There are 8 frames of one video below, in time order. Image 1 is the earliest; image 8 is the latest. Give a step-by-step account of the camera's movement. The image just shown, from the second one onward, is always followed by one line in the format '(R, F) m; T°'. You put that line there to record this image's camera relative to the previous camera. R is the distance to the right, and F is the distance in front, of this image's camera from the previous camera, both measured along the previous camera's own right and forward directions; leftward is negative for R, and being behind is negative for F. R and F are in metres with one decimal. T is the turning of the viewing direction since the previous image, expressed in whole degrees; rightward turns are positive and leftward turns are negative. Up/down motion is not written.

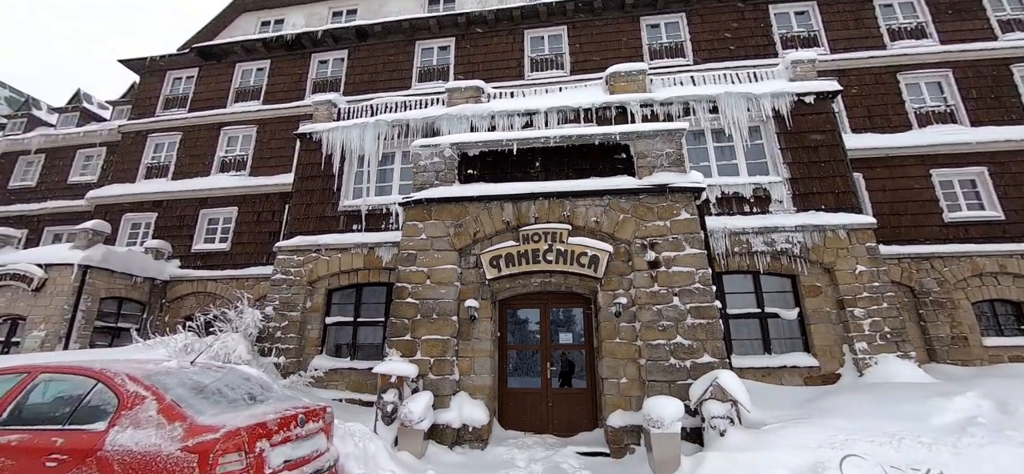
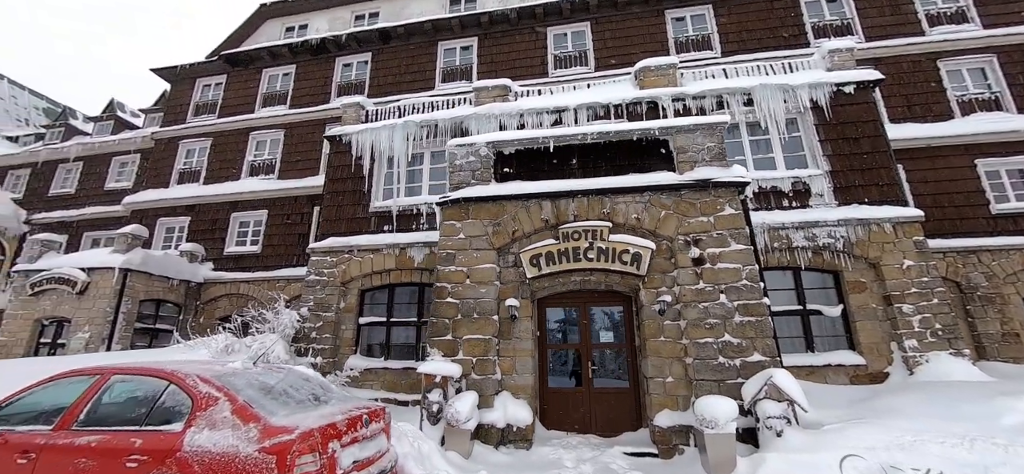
(-0.4, 0.0) m; -2°
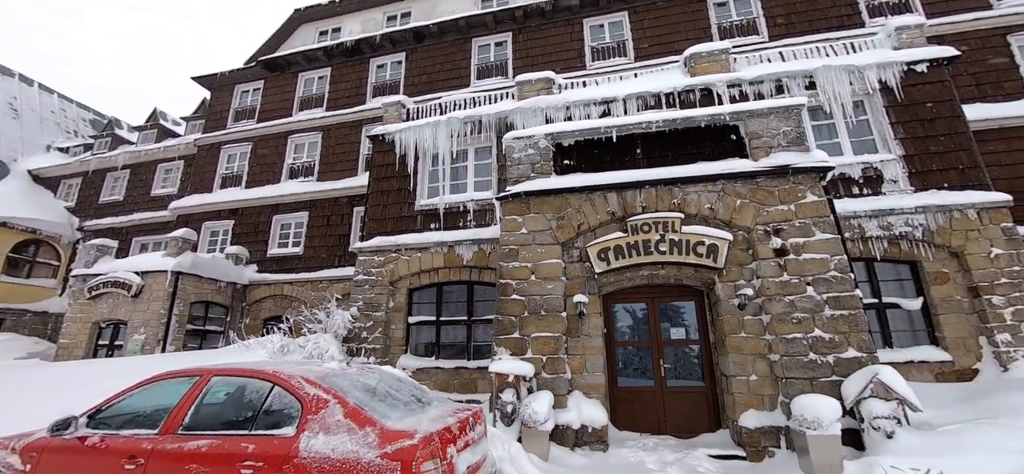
(-0.6, +0.2) m; -3°
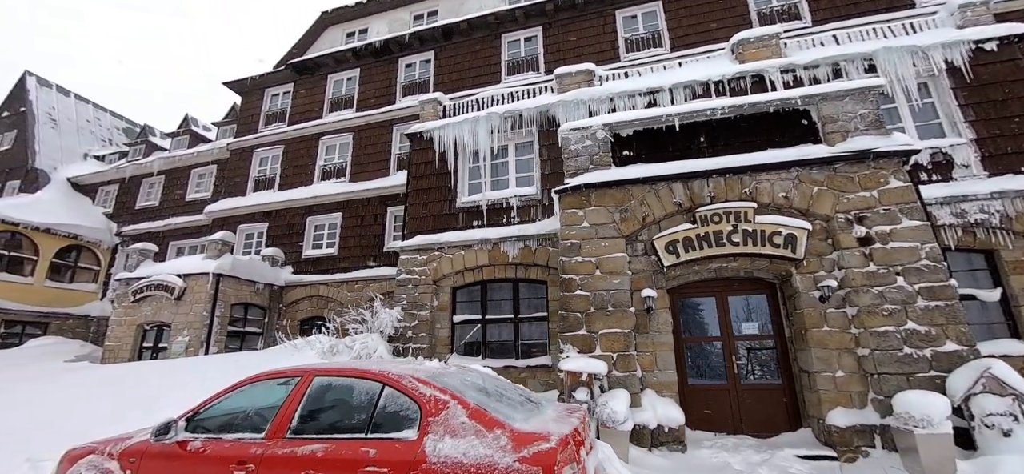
(-0.7, +0.2) m; -2°
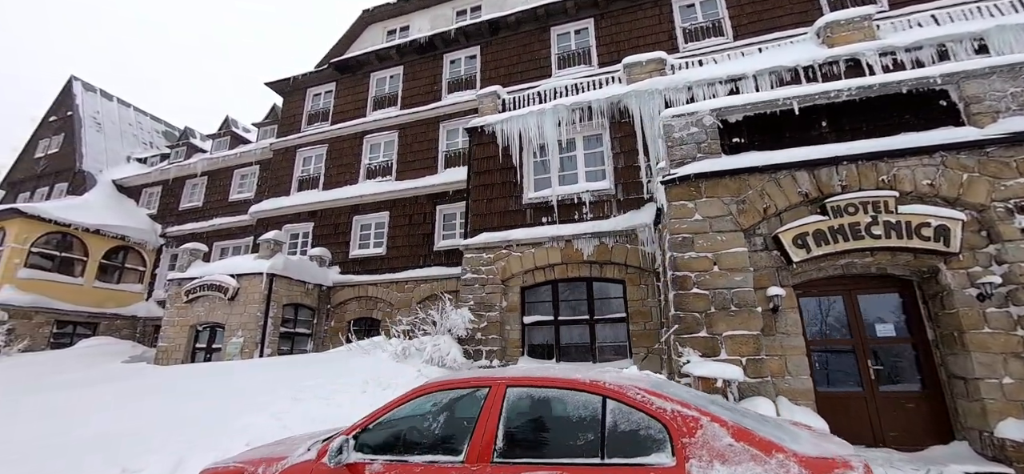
(-1.2, +0.4) m; -2°
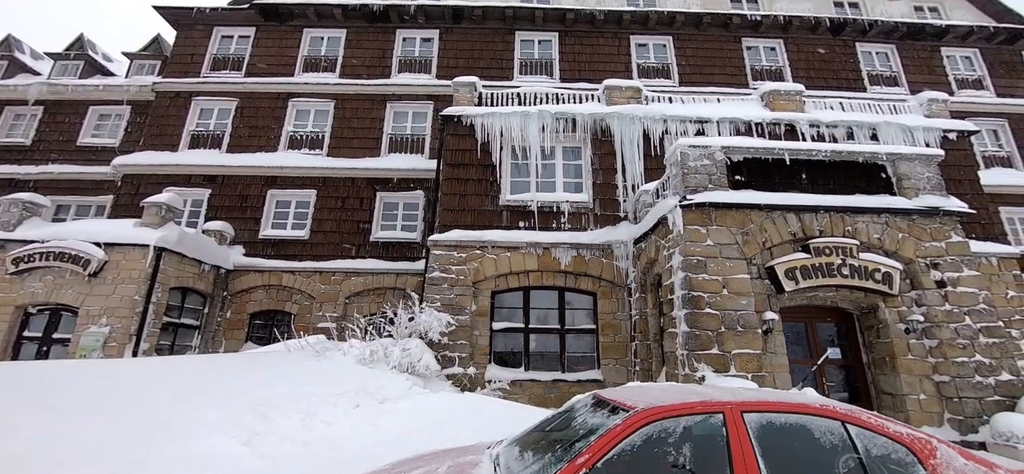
(-2.1, +0.6) m; +17°
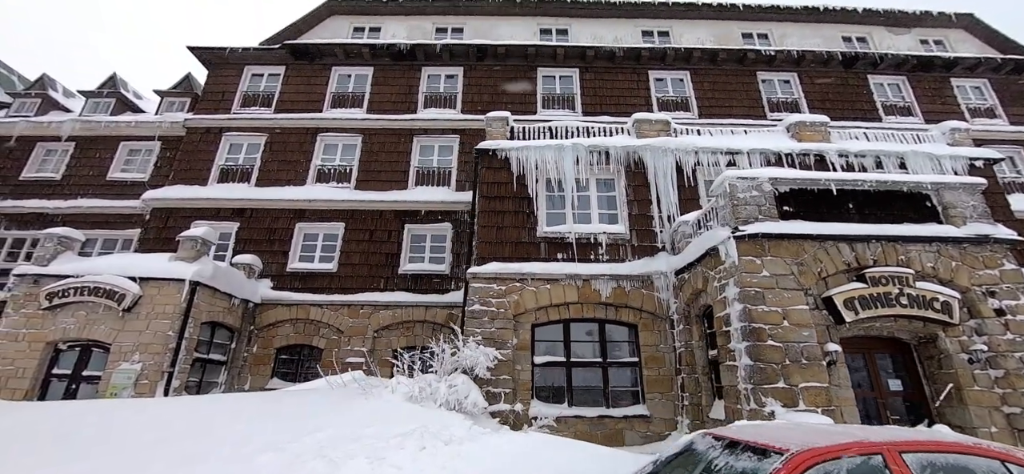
(-0.8, 0.0) m; 0°
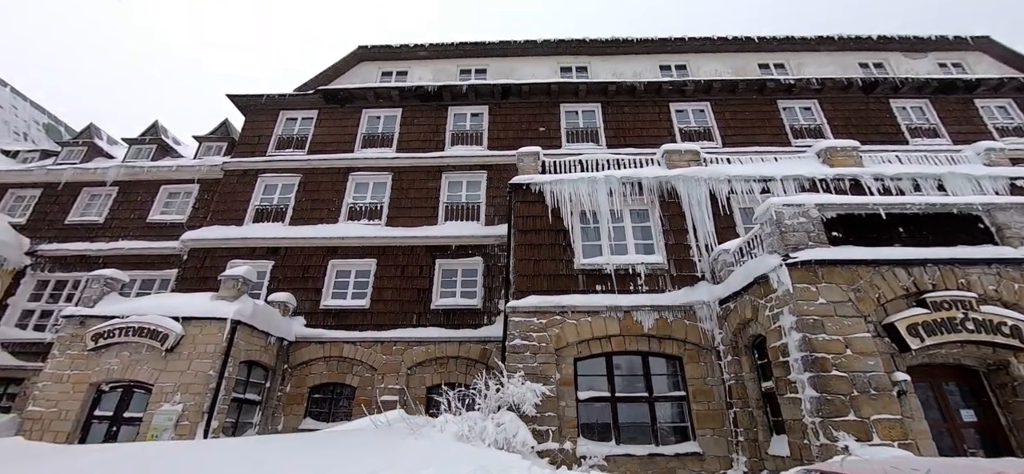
(-0.5, 0.0) m; -1°
